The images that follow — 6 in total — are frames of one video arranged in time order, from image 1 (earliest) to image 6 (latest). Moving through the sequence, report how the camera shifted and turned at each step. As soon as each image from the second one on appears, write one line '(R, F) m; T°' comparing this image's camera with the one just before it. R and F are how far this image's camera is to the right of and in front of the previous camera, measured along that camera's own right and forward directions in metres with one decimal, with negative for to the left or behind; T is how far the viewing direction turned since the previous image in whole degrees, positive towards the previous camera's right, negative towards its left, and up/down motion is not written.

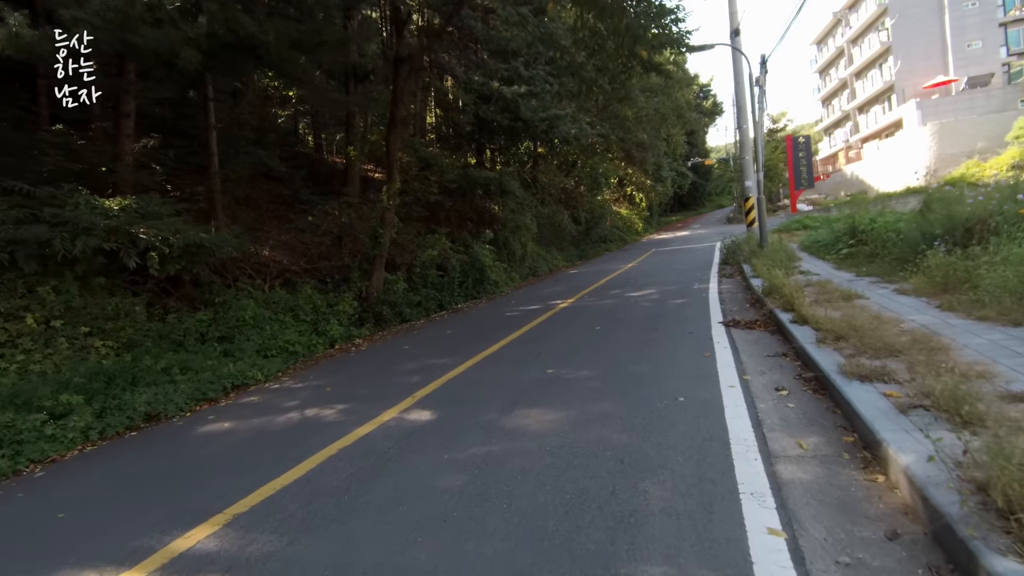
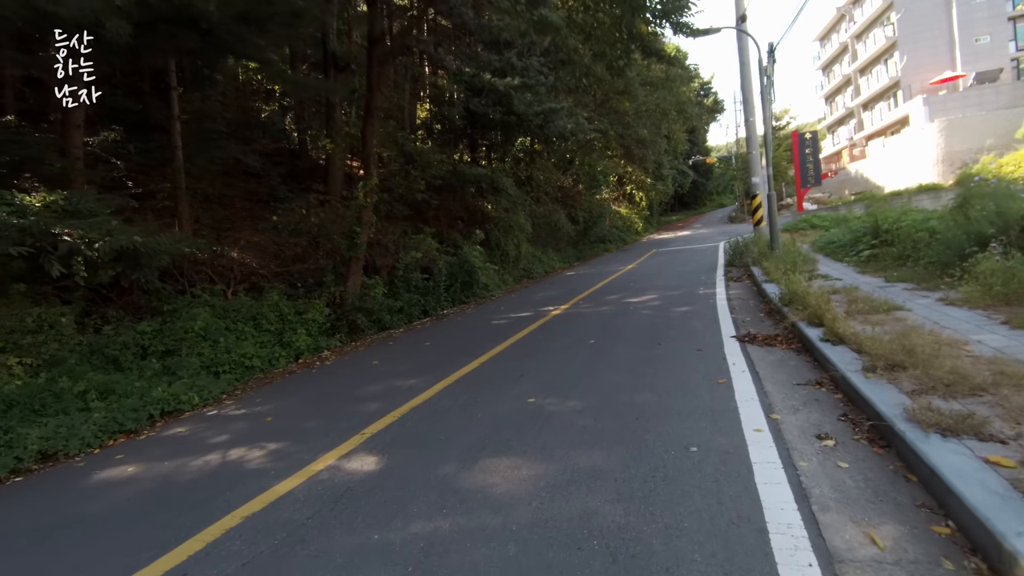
(+0.3, +1.2) m; 0°
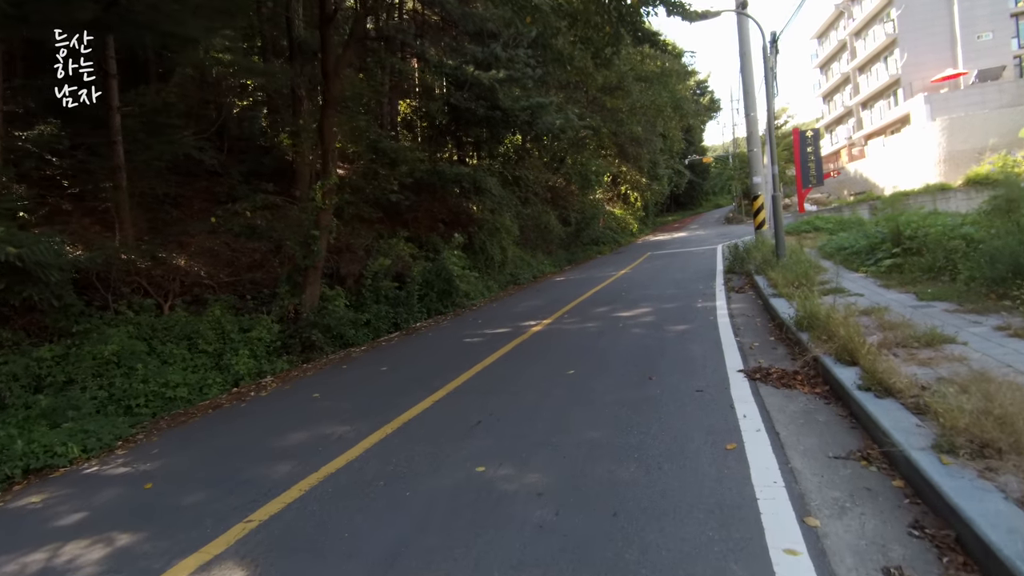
(+0.4, +1.4) m; 0°
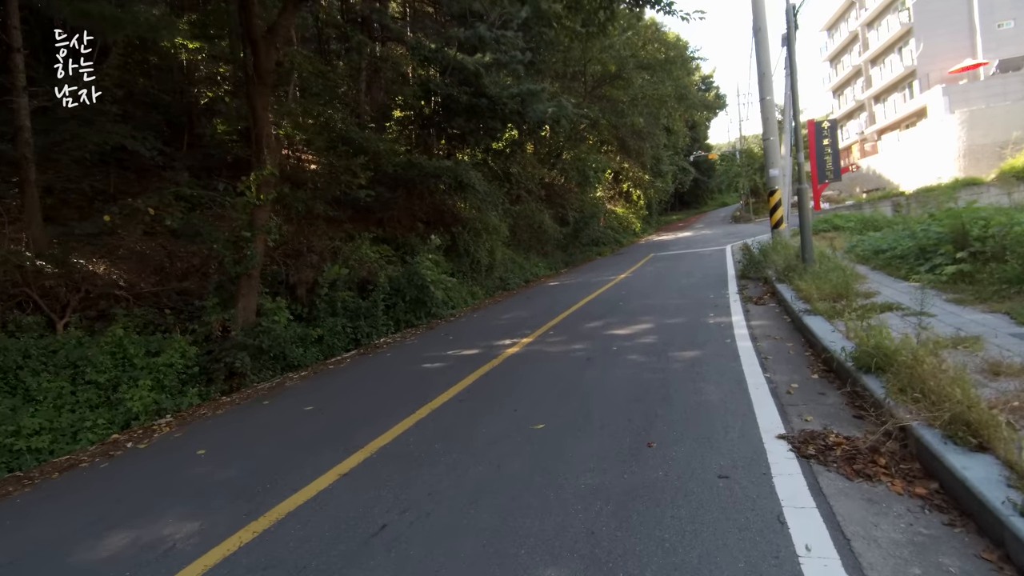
(+0.6, +2.0) m; 0°
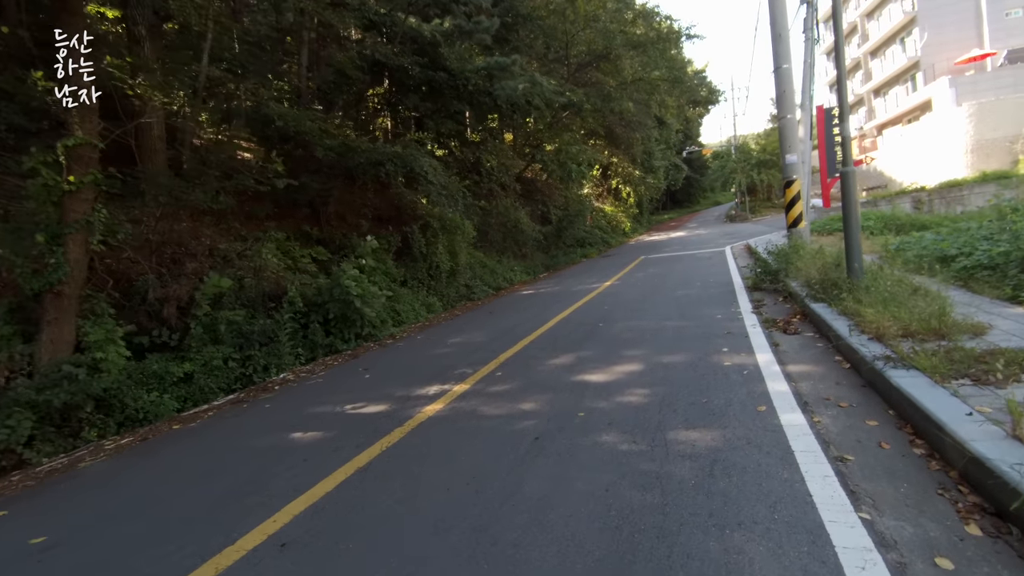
(+0.8, +2.9) m; +1°
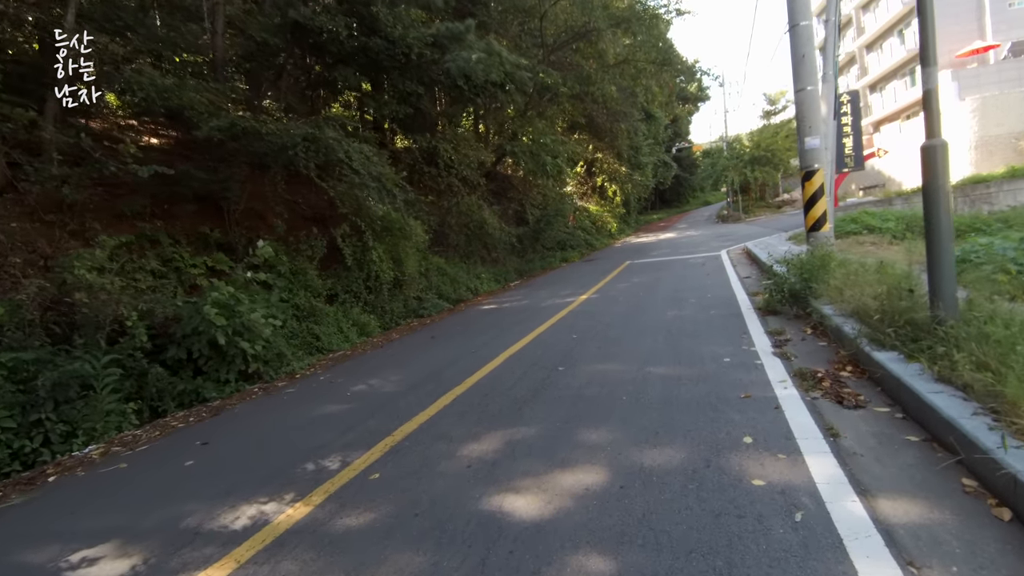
(+0.9, +2.8) m; +1°
